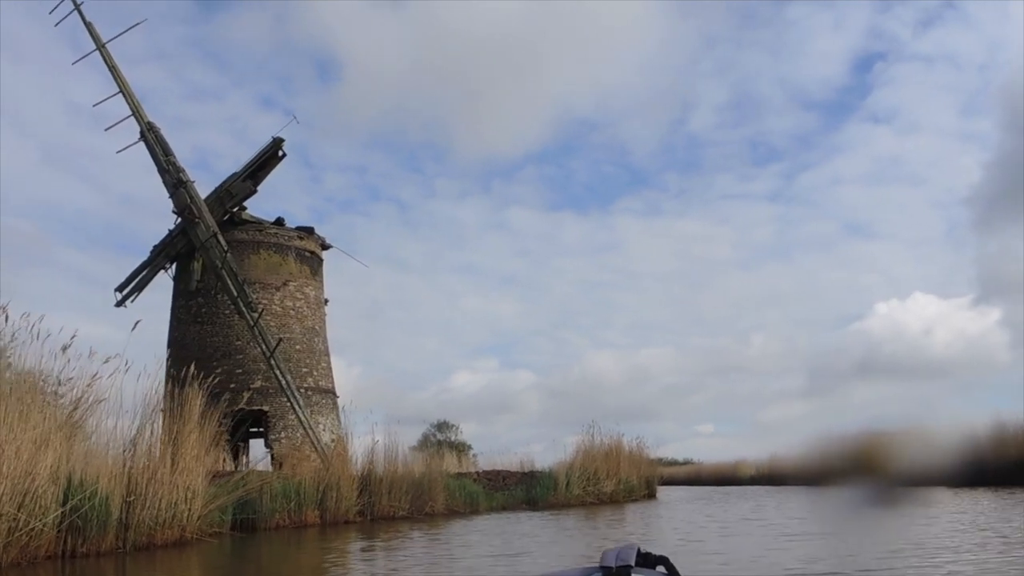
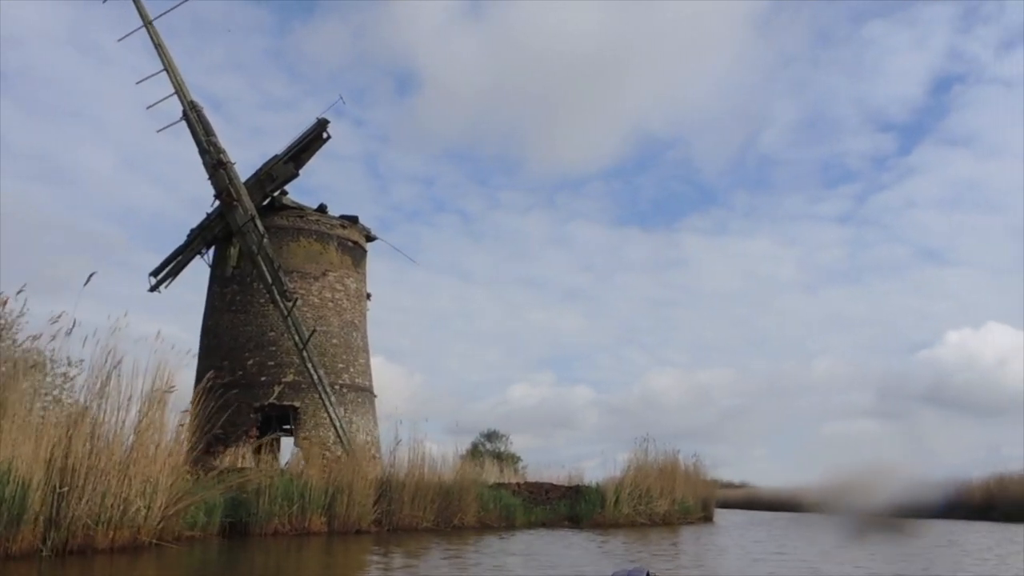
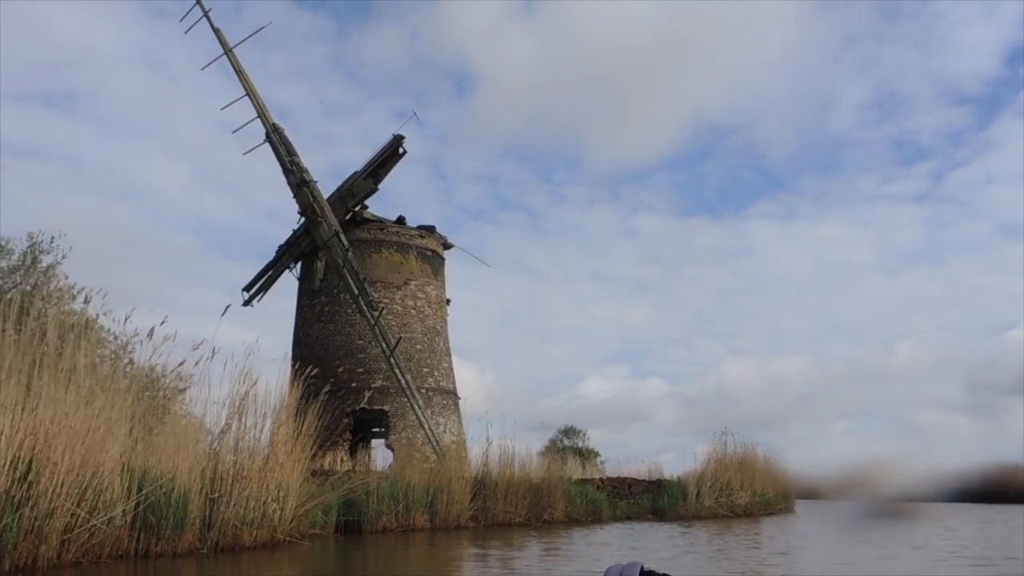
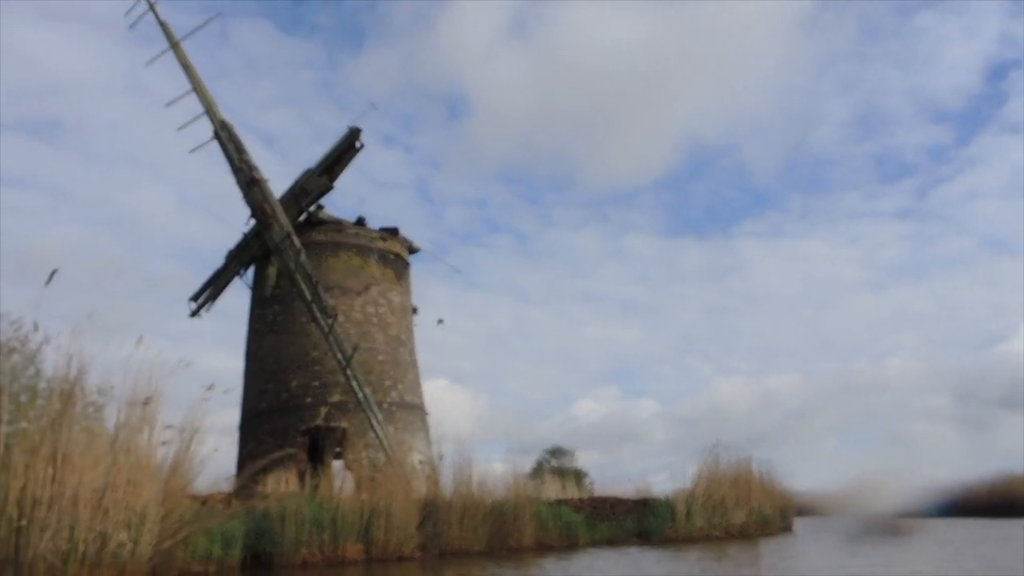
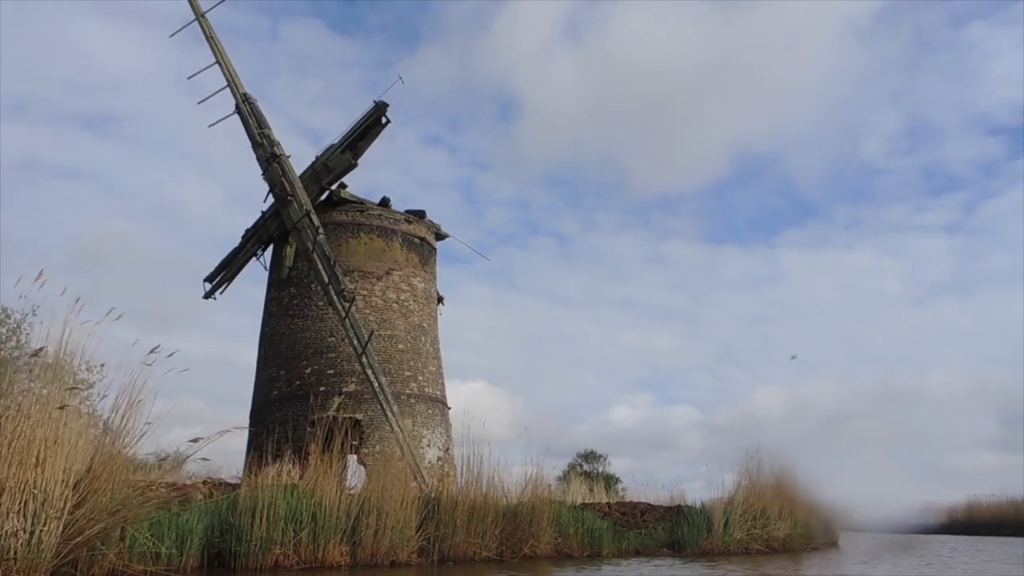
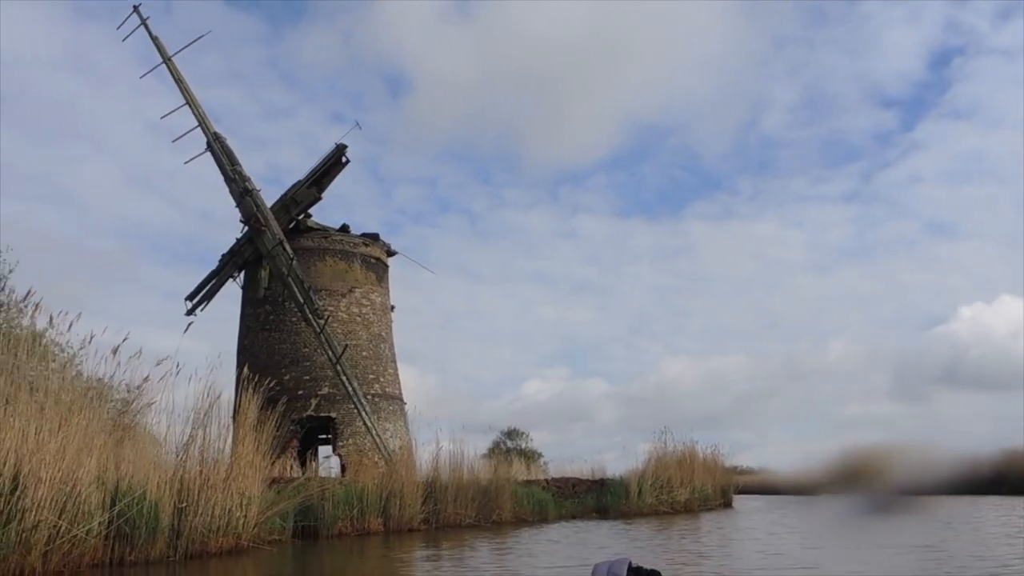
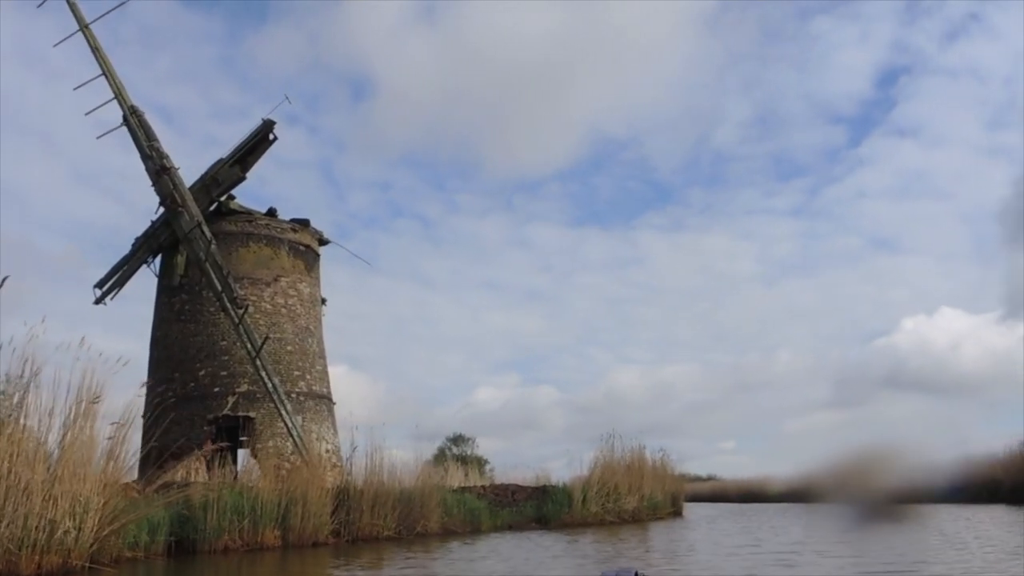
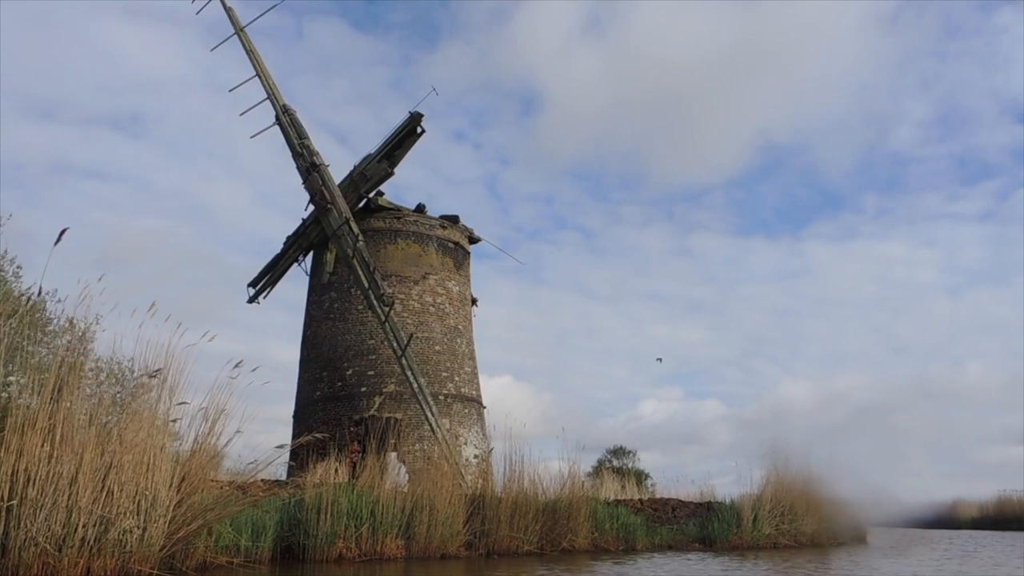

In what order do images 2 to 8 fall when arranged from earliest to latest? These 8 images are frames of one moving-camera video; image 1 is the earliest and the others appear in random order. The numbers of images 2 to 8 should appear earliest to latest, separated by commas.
6, 3, 2, 7, 4, 8, 5
